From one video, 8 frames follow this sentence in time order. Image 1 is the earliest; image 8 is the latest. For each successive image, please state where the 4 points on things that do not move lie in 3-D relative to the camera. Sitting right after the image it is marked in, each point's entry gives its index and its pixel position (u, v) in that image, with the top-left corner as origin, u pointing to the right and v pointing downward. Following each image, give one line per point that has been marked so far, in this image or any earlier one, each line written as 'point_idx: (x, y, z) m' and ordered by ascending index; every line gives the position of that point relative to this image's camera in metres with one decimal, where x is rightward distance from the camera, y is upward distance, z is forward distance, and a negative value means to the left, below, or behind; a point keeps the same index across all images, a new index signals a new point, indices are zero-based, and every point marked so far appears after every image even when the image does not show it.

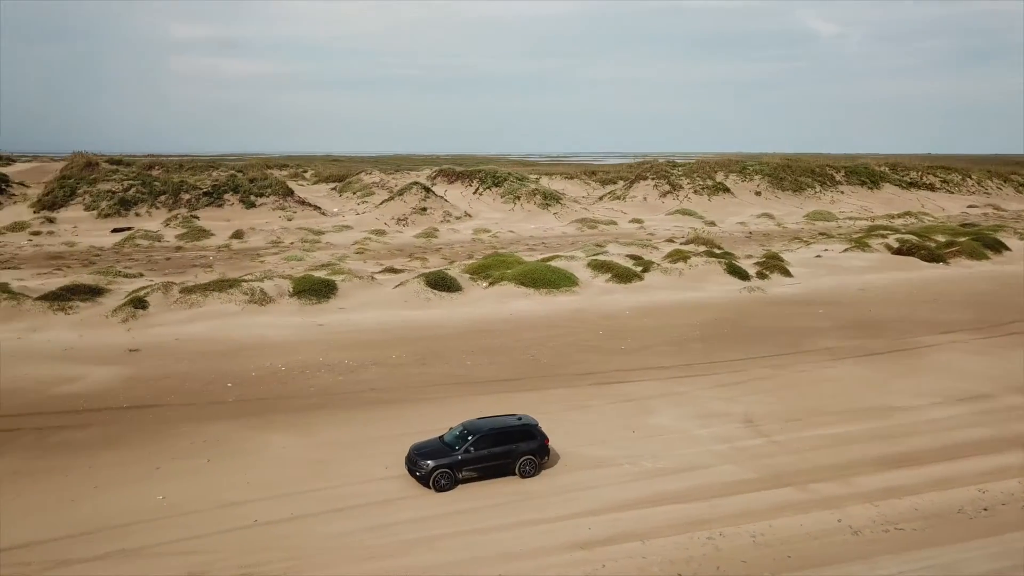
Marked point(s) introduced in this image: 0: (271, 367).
0: (-5.7, -1.8, +19.1) m
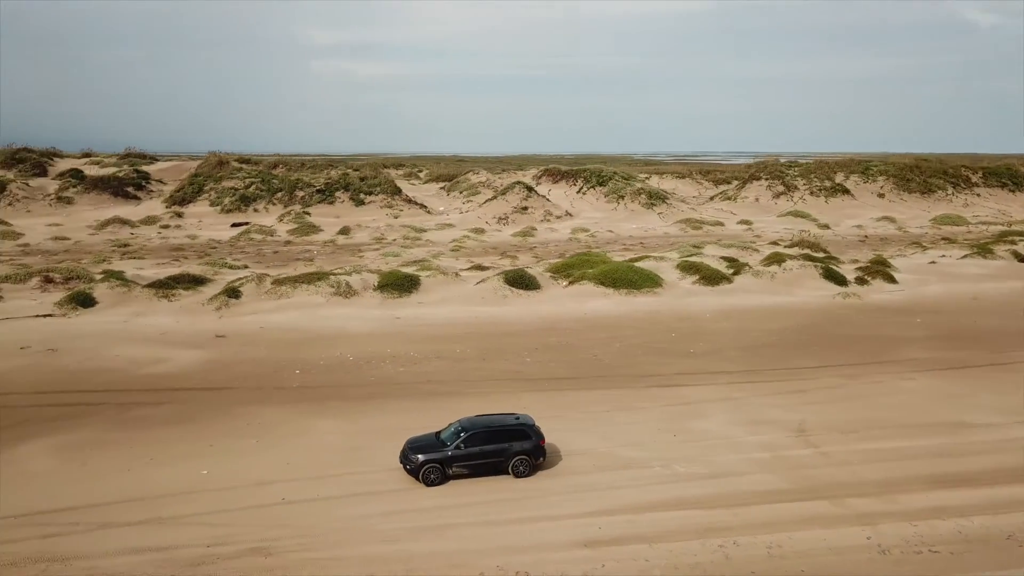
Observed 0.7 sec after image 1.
0: (-4.3, -1.7, +20.0) m
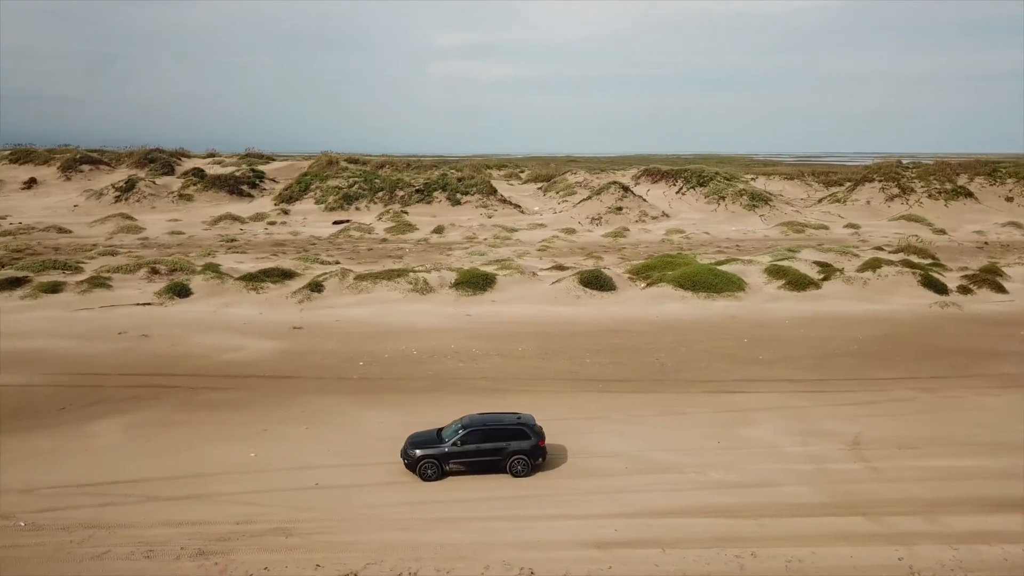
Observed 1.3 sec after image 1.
0: (-2.8, -1.6, +20.6) m
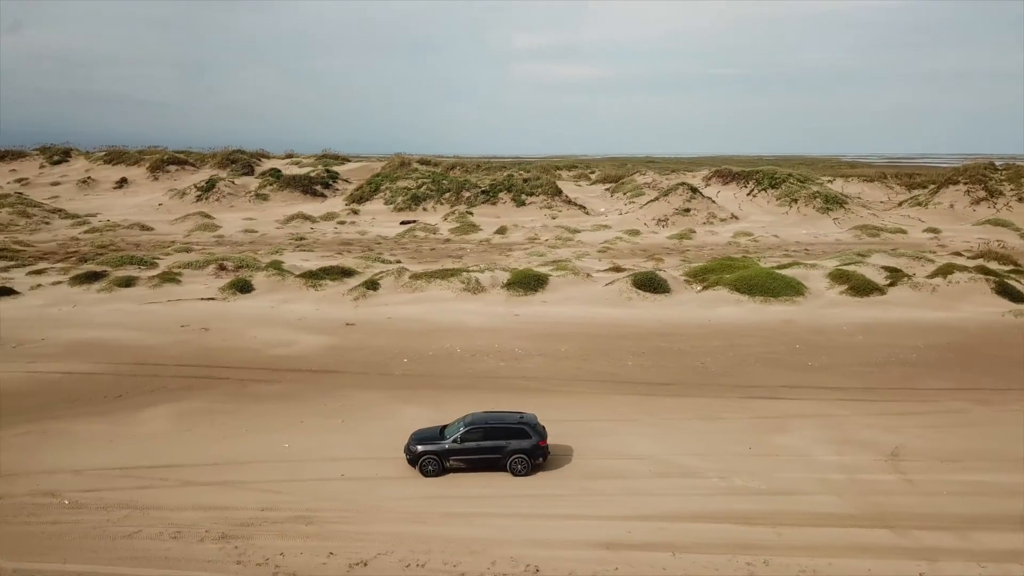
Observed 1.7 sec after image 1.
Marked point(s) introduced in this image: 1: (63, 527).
0: (-1.7, -1.6, +20.9) m
1: (-6.1, -3.2, +11.1) m
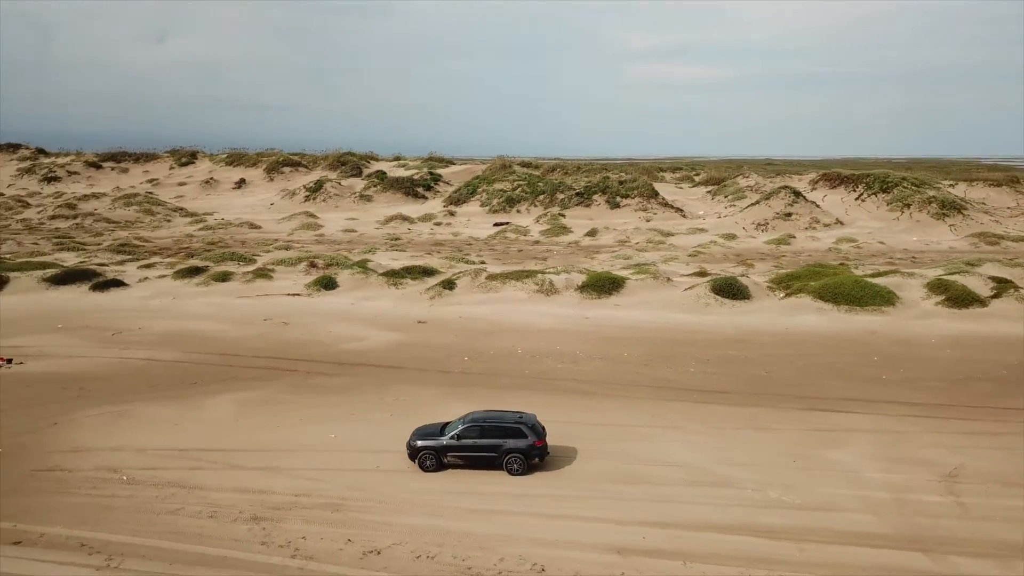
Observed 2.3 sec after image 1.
0: (-0.1, -1.6, +21.2) m
1: (-5.8, -3.1, +12.1) m
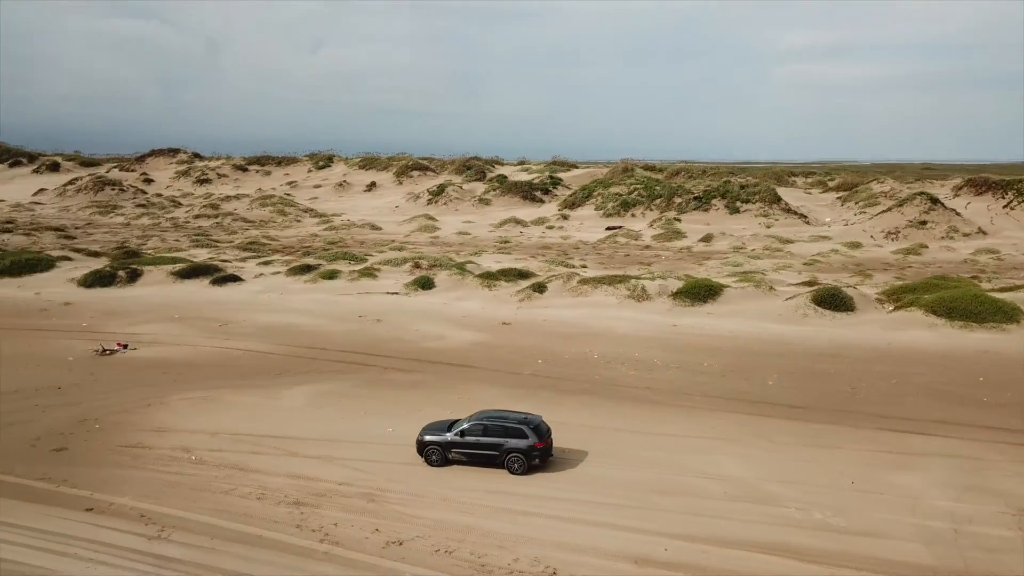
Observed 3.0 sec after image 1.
0: (+1.9, -1.7, +21.2) m
1: (-5.3, -3.0, +13.1) m
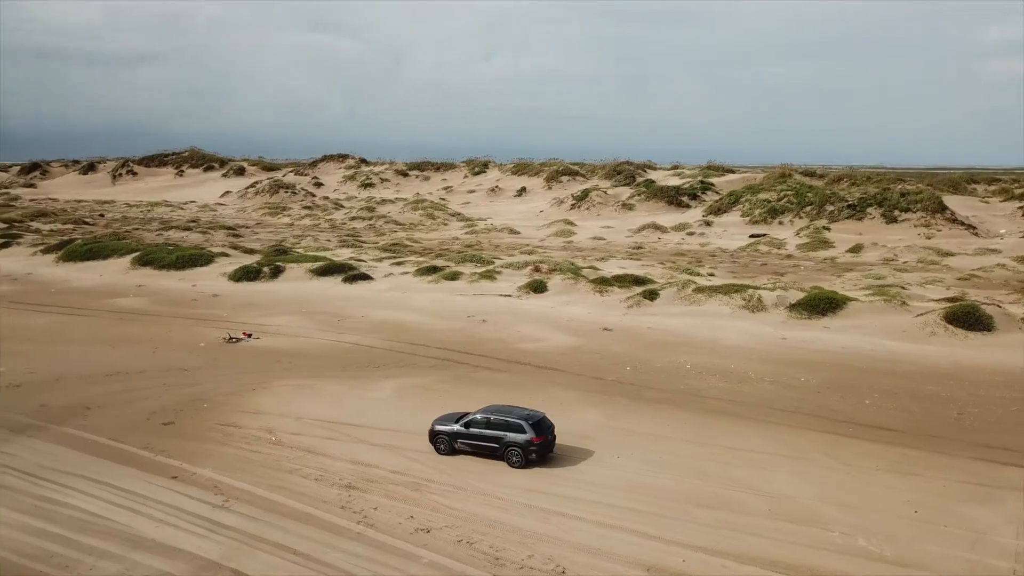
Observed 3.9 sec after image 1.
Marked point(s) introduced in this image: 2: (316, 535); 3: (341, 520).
0: (+4.3, -1.9, +20.8) m
1: (-4.5, -2.9, +14.4) m
2: (-2.7, -3.5, +11.5) m
3: (-2.5, -3.4, +11.9) m
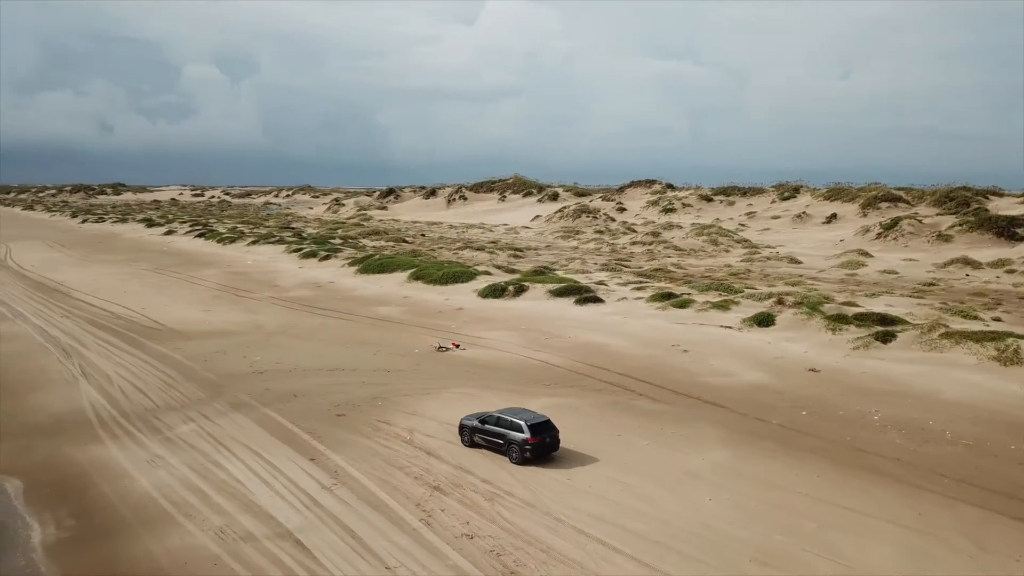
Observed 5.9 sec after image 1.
0: (+8.1, -2.8, +18.7) m
1: (-2.5, -3.2, +16.1) m
2: (-2.1, -3.7, +12.8) m
3: (-1.7, -3.6, +13.1) m
